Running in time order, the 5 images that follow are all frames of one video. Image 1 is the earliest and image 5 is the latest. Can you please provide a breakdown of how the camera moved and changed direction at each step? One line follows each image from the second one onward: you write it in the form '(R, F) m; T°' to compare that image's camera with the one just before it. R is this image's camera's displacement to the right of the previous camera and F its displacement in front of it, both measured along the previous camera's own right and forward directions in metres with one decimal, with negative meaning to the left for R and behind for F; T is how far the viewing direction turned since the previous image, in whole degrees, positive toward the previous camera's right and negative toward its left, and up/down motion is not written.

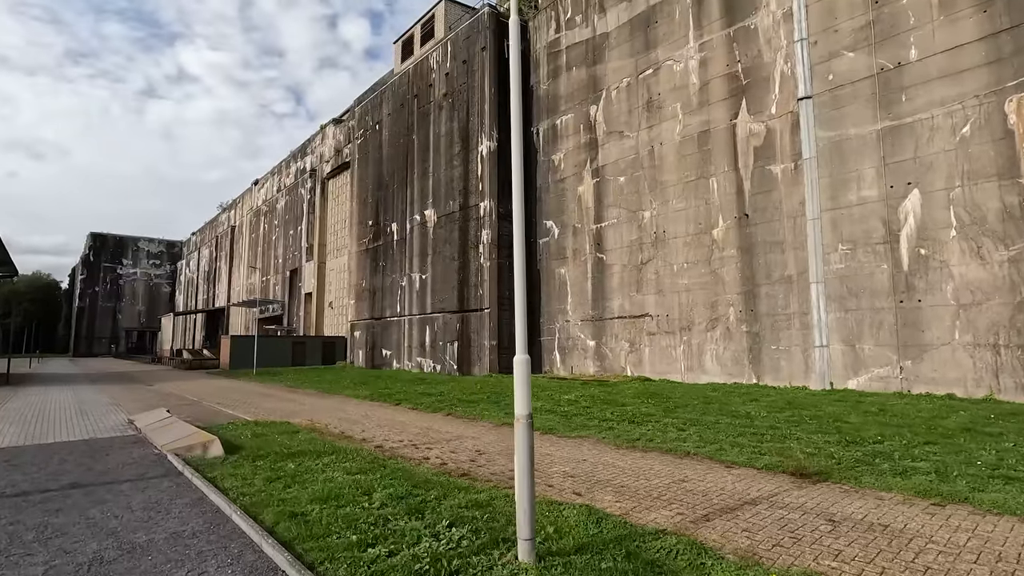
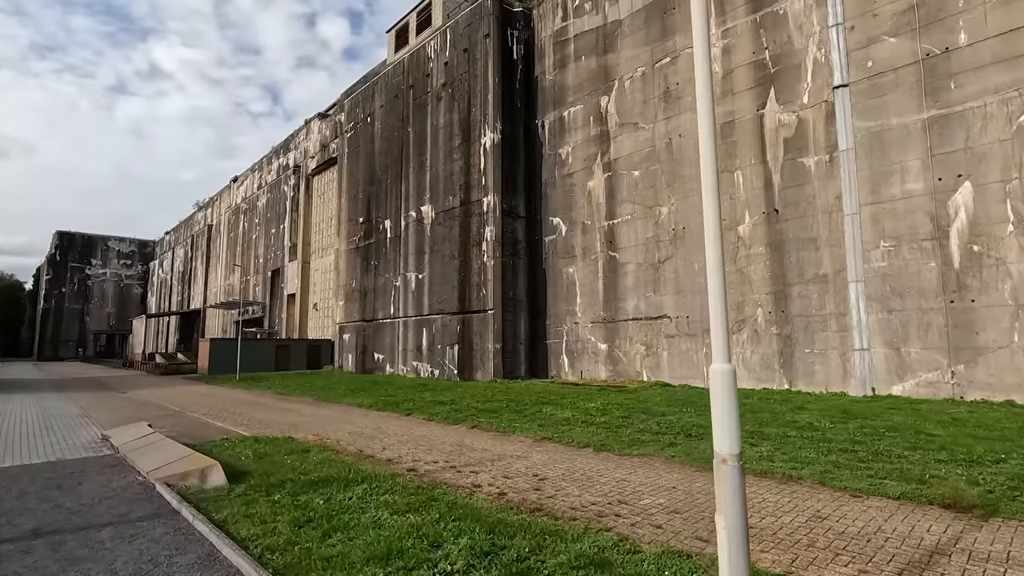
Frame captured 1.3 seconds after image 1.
(-1.1, +1.4) m; +2°
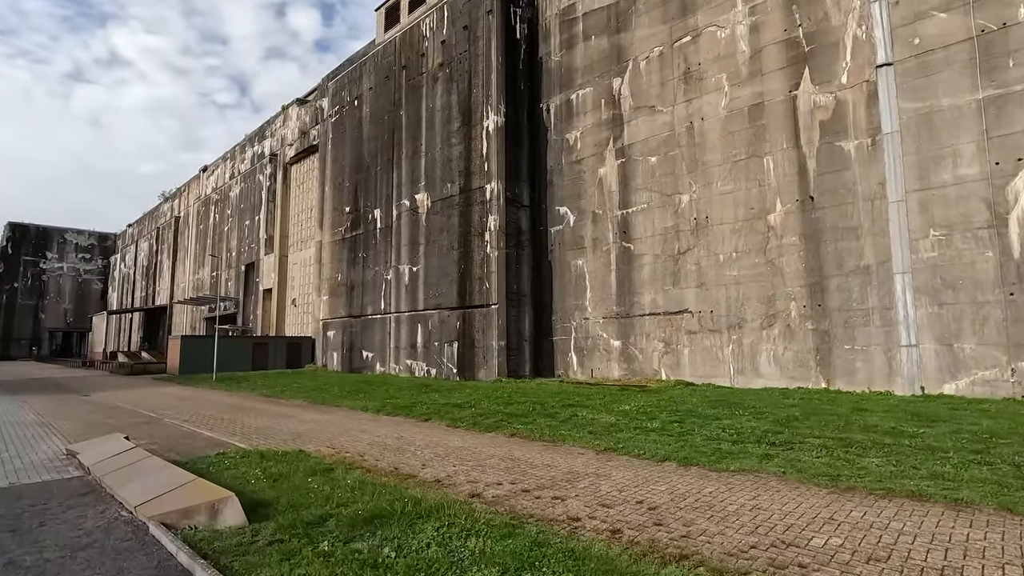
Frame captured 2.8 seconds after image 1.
(-1.3, +1.5) m; +3°
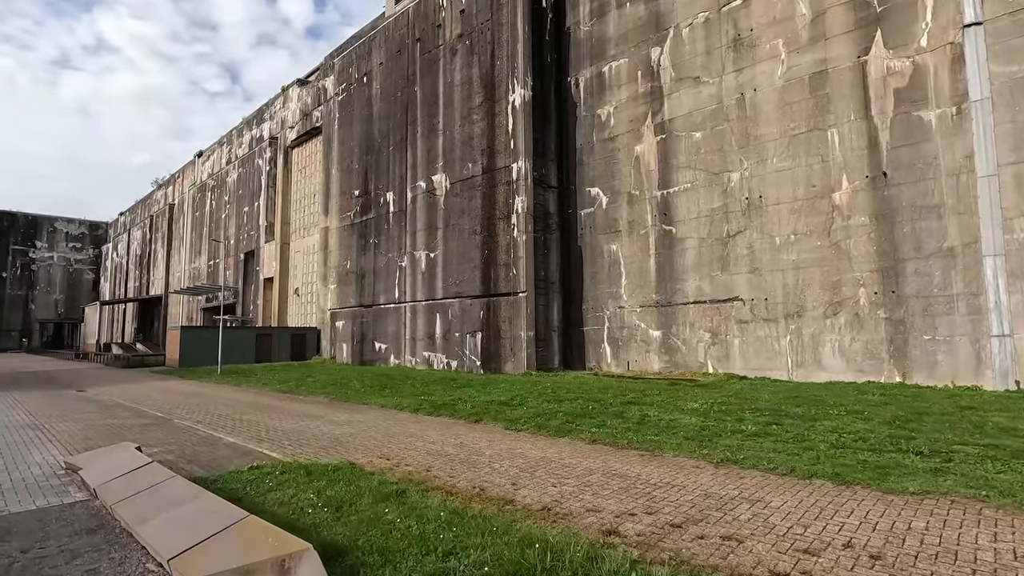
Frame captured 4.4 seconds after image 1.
(-1.3, +1.5) m; +1°
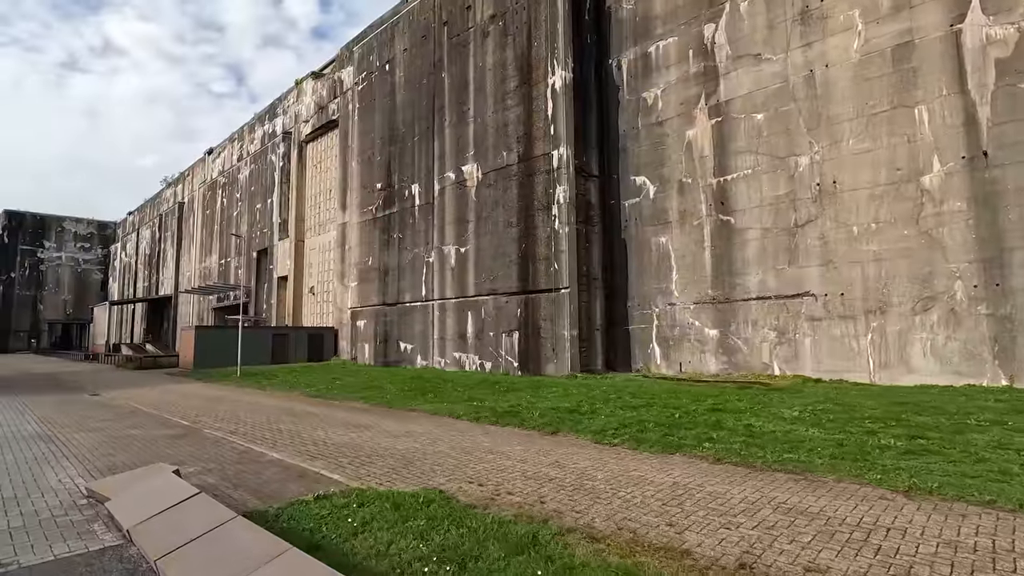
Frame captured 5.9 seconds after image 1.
(-1.3, +1.4) m; 0°
